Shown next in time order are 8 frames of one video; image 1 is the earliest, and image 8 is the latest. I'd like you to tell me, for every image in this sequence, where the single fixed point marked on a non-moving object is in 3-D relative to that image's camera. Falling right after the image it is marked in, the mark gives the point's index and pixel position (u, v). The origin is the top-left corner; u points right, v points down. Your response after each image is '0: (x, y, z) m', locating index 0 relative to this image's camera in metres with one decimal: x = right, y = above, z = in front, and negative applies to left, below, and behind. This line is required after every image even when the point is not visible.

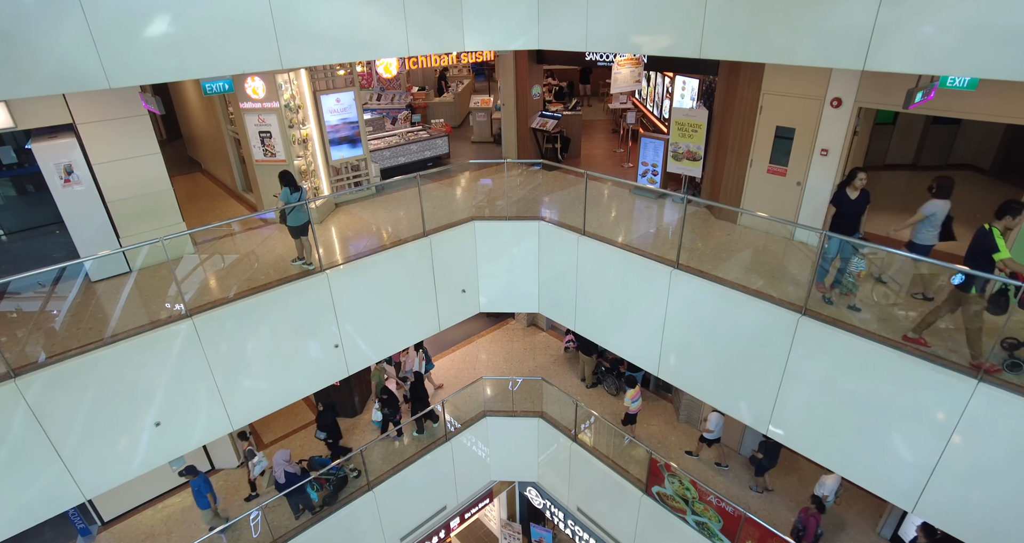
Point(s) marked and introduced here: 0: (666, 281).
0: (+1.8, -0.1, +6.2) m
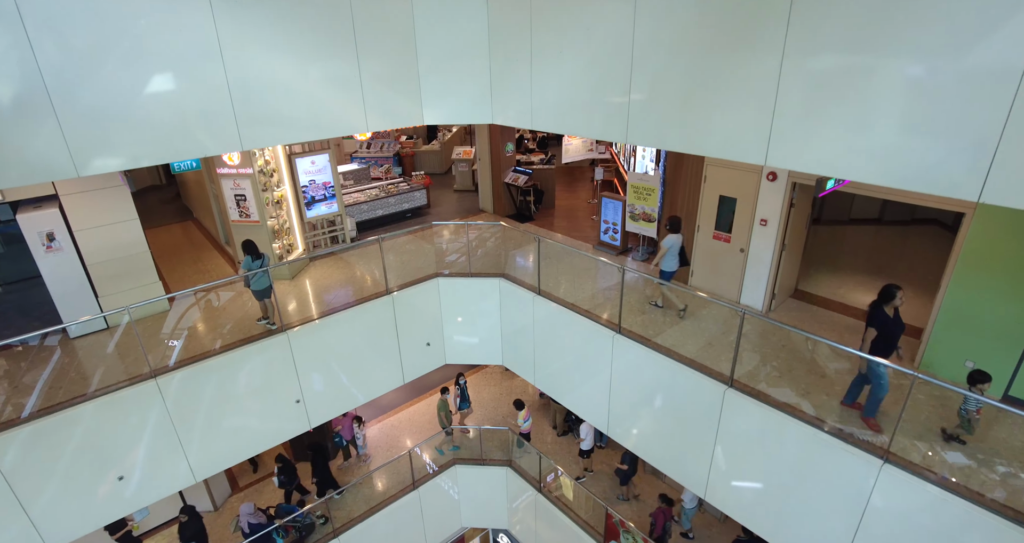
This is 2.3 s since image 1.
0: (+1.2, -0.9, +6.4) m
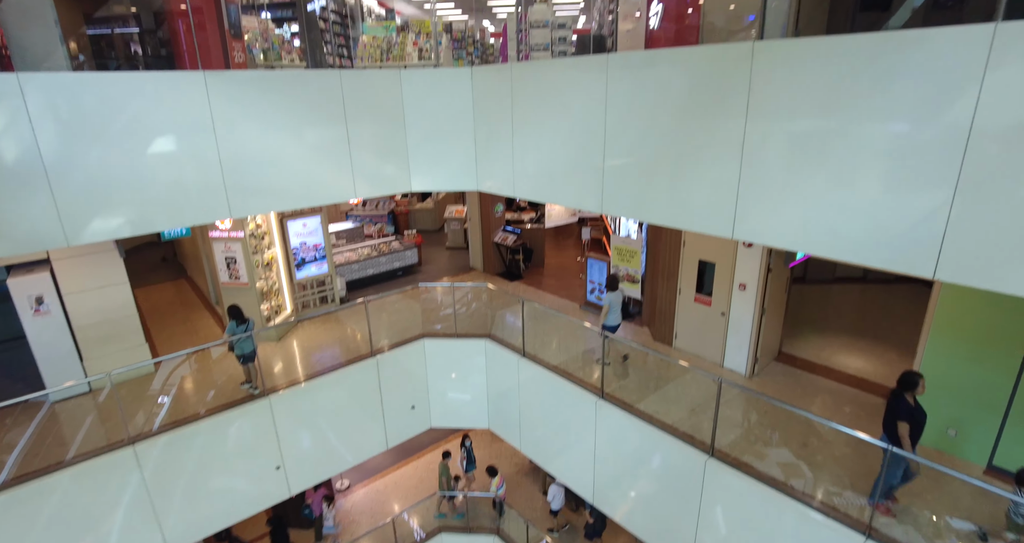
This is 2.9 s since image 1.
0: (+1.0, -1.7, +6.4) m
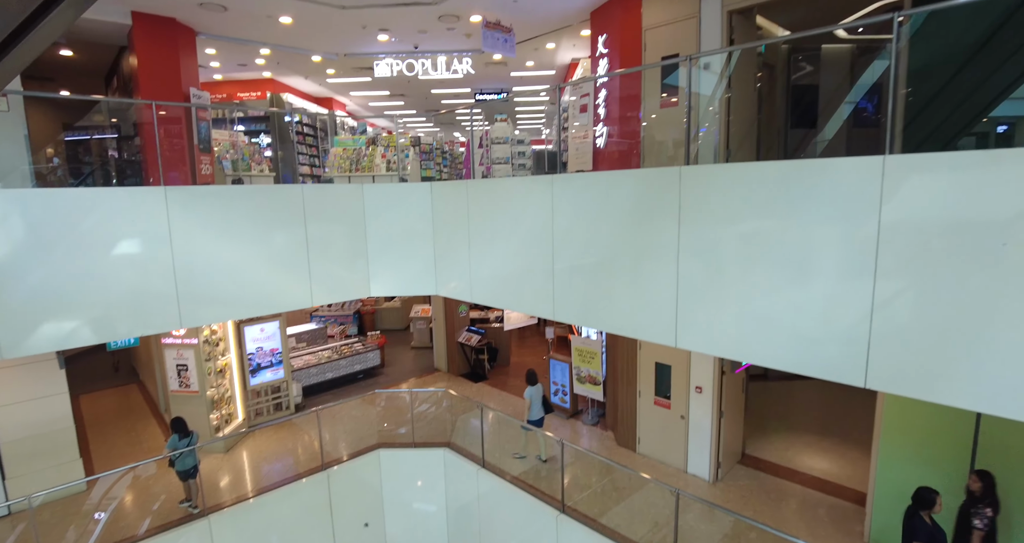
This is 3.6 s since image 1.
0: (+0.5, -3.0, +6.1) m
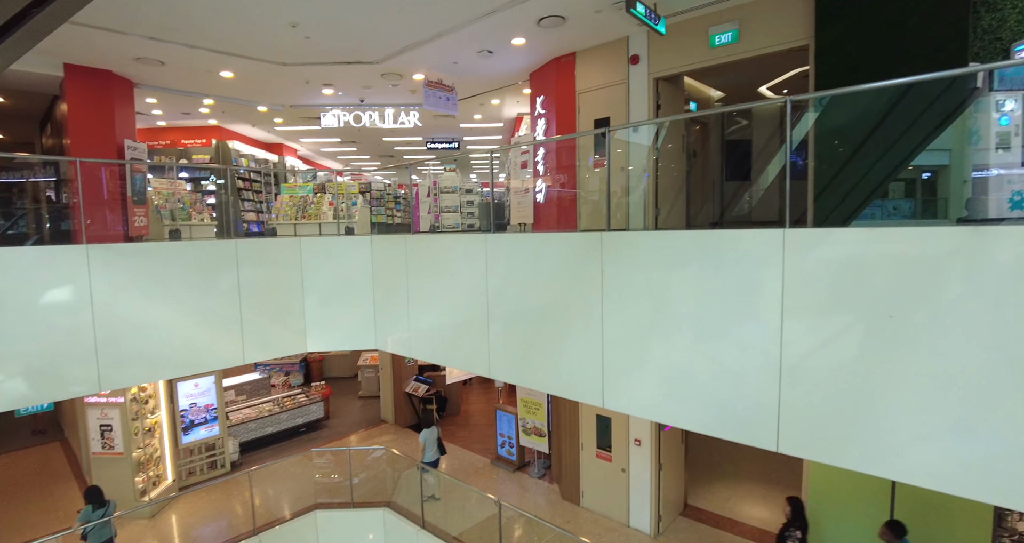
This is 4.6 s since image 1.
0: (-0.2, -3.7, +5.9) m
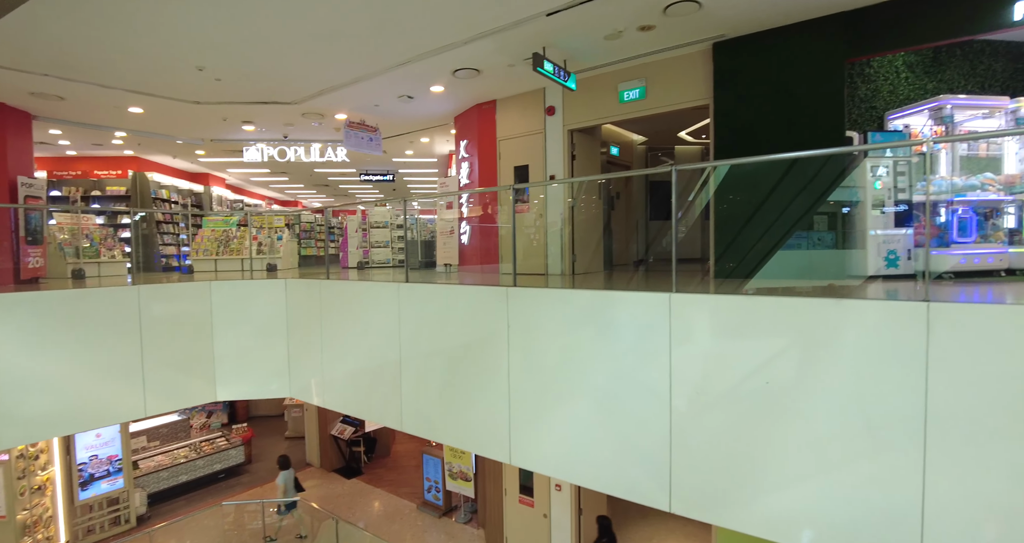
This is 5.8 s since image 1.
0: (-1.1, -4.2, +5.7) m
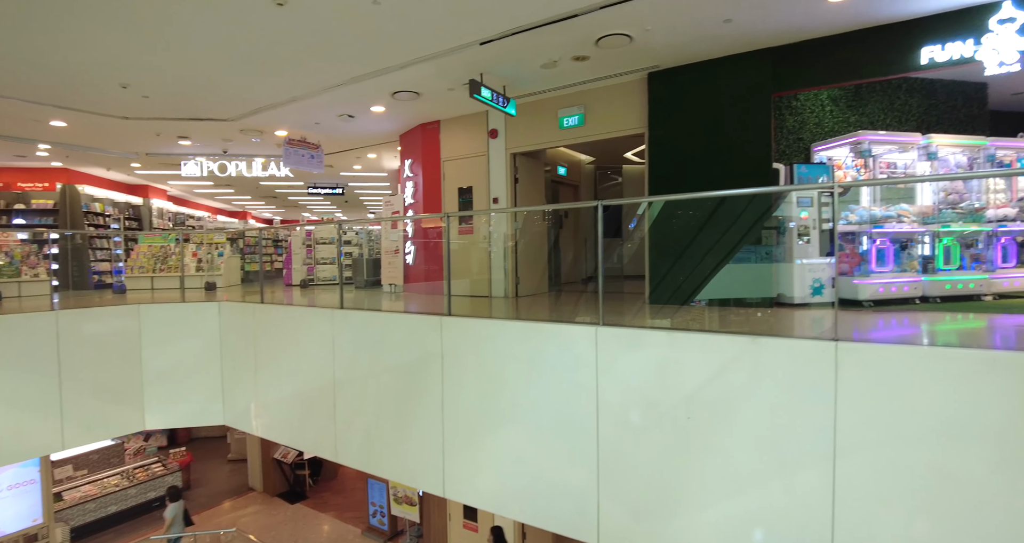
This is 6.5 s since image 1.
0: (-1.8, -4.5, +5.6) m
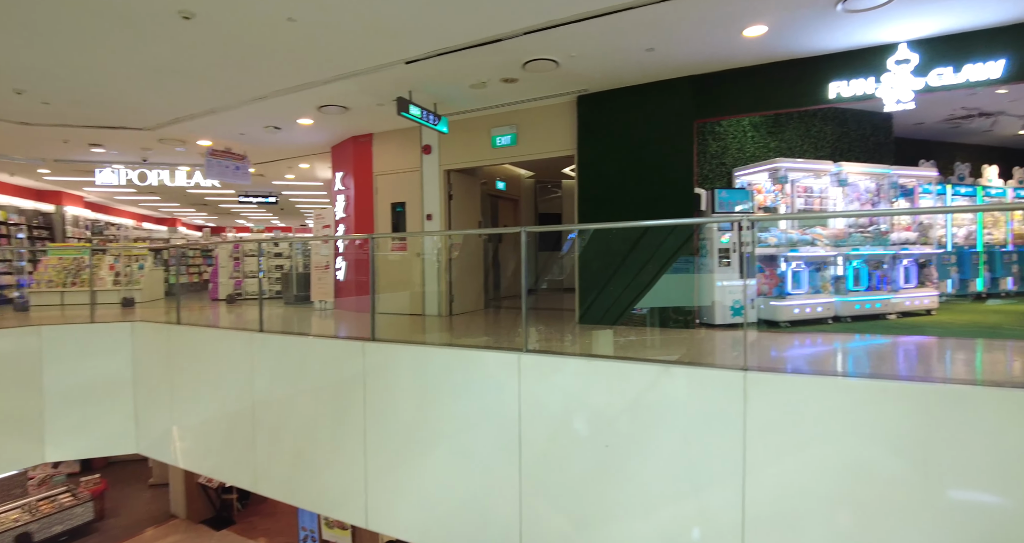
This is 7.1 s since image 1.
0: (-2.5, -4.7, +5.3) m
